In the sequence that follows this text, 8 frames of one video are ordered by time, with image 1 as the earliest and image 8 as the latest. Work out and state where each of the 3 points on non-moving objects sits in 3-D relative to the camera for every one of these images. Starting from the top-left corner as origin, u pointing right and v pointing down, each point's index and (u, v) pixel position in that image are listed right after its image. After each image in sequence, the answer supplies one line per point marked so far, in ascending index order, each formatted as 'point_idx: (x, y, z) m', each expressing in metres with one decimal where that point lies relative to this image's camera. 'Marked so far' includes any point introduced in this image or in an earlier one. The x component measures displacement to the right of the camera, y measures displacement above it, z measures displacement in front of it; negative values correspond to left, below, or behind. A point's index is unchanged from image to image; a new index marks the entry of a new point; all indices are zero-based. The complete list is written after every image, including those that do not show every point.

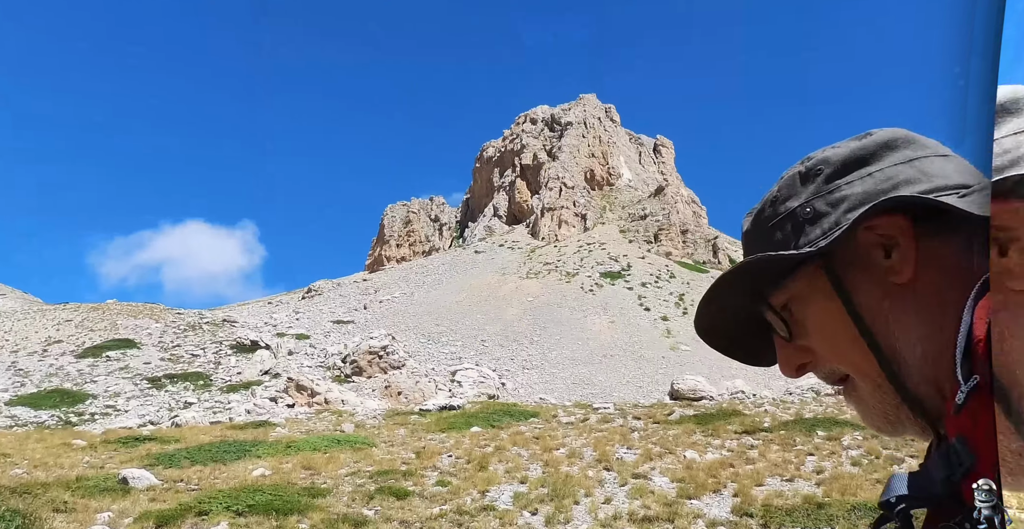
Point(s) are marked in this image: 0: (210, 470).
0: (-5.2, -3.5, +11.7) m
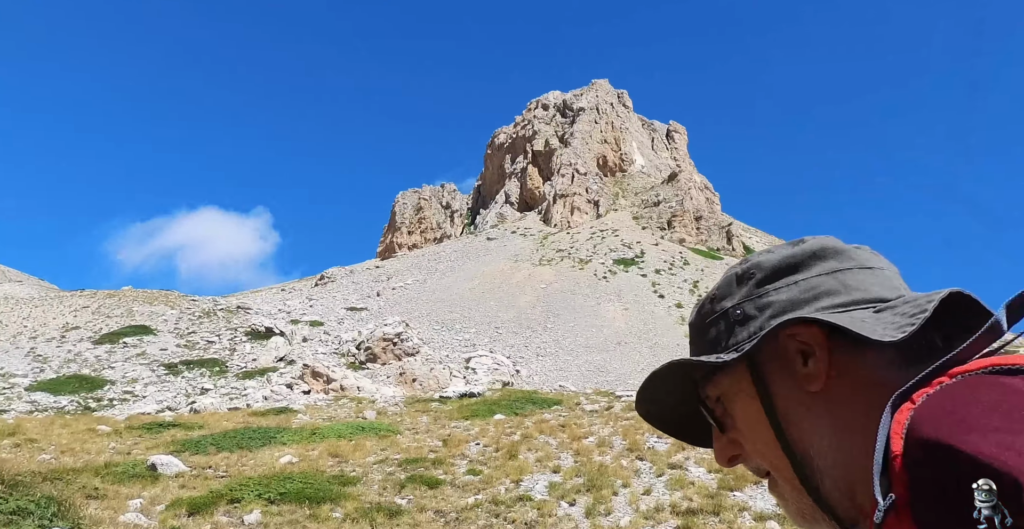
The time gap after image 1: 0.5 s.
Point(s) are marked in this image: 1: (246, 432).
0: (-4.7, -3.3, +11.7) m
1: (-5.6, -3.5, +14.3) m
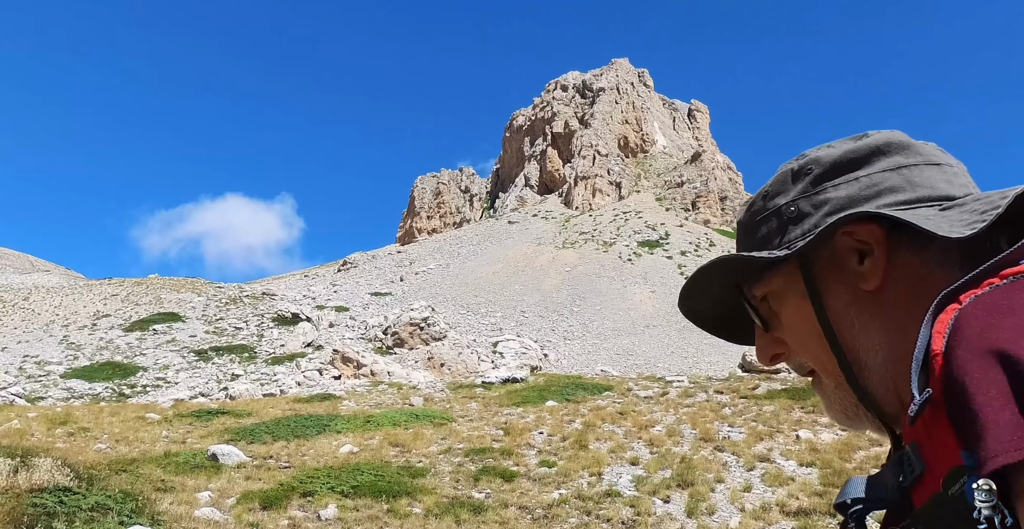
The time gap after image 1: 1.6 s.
0: (-3.6, -3.1, +11.5) m
1: (-4.4, -3.2, +14.1) m
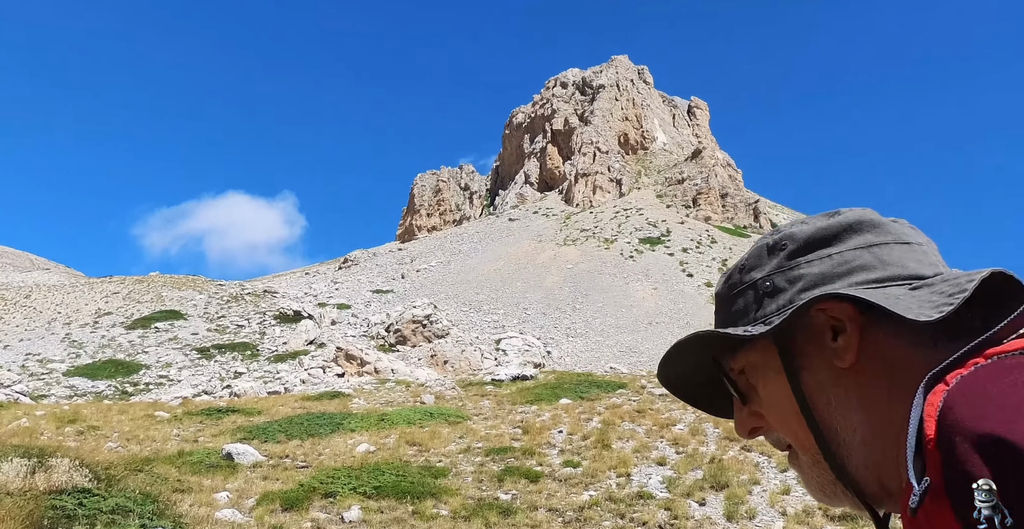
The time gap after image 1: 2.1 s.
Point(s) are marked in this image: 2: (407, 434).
0: (-3.3, -3.0, +11.3) m
1: (-4.1, -3.1, +13.9) m
2: (-1.8, -2.9, +11.7) m
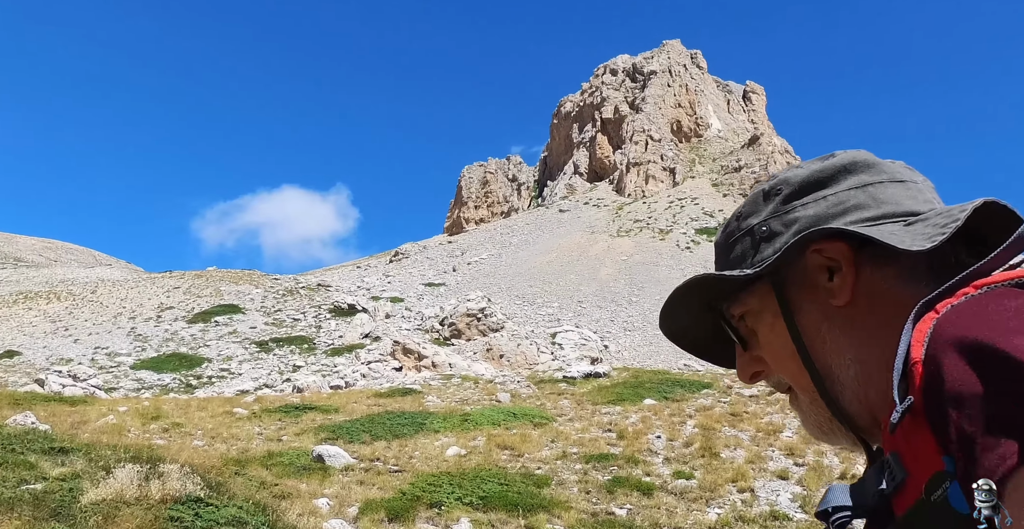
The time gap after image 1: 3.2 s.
0: (-1.8, -3.0, +11.0) m
1: (-2.4, -3.1, +13.7) m
2: (-0.3, -2.9, +11.3) m
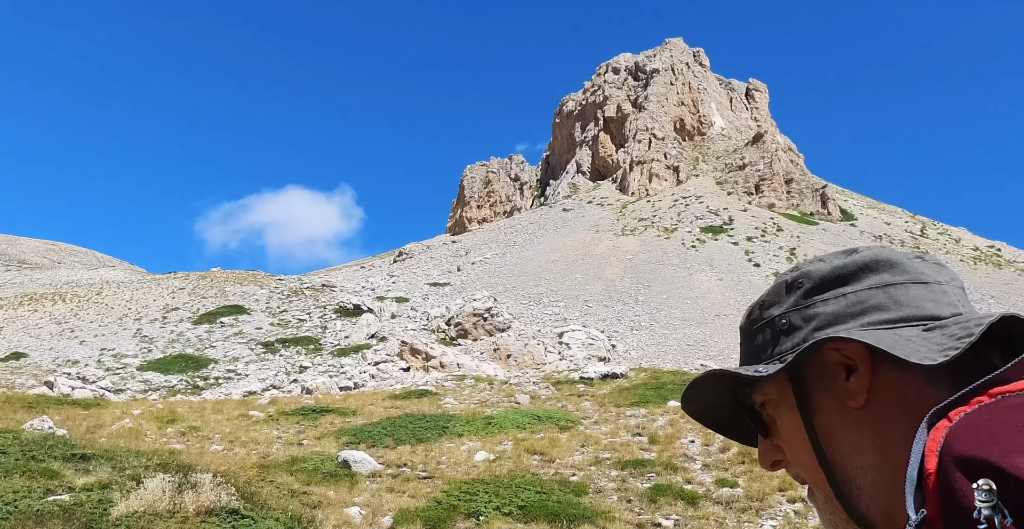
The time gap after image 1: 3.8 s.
0: (-1.4, -3.0, +10.7) m
1: (-2.0, -3.1, +13.4) m
2: (+0.2, -2.9, +11.1) m
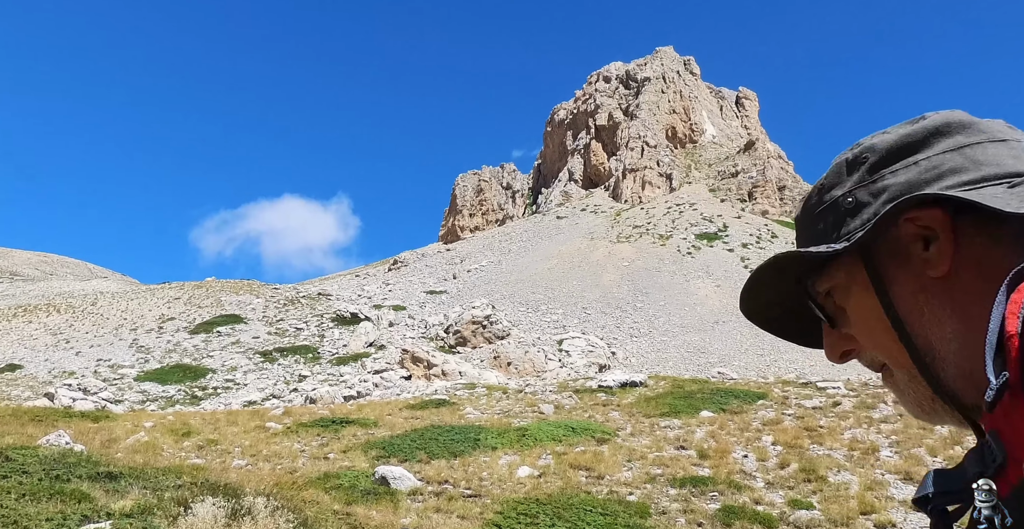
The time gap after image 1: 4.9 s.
0: (-0.7, -3.1, +10.2) m
1: (-1.4, -3.2, +12.9) m
2: (+0.8, -3.0, +10.6) m
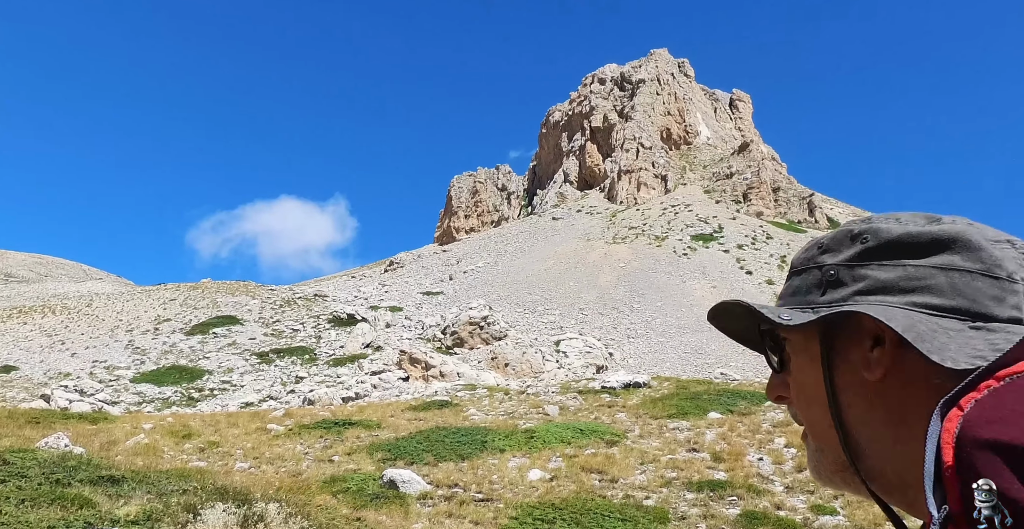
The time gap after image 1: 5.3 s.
0: (-0.6, -3.1, +10.0) m
1: (-1.3, -3.2, +12.7) m
2: (+1.0, -3.0, +10.4) m
